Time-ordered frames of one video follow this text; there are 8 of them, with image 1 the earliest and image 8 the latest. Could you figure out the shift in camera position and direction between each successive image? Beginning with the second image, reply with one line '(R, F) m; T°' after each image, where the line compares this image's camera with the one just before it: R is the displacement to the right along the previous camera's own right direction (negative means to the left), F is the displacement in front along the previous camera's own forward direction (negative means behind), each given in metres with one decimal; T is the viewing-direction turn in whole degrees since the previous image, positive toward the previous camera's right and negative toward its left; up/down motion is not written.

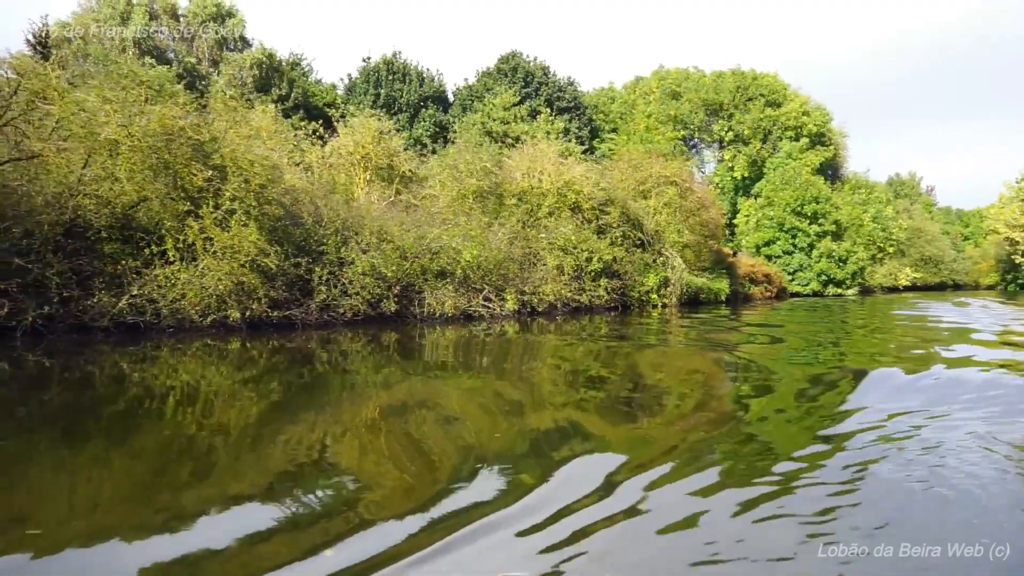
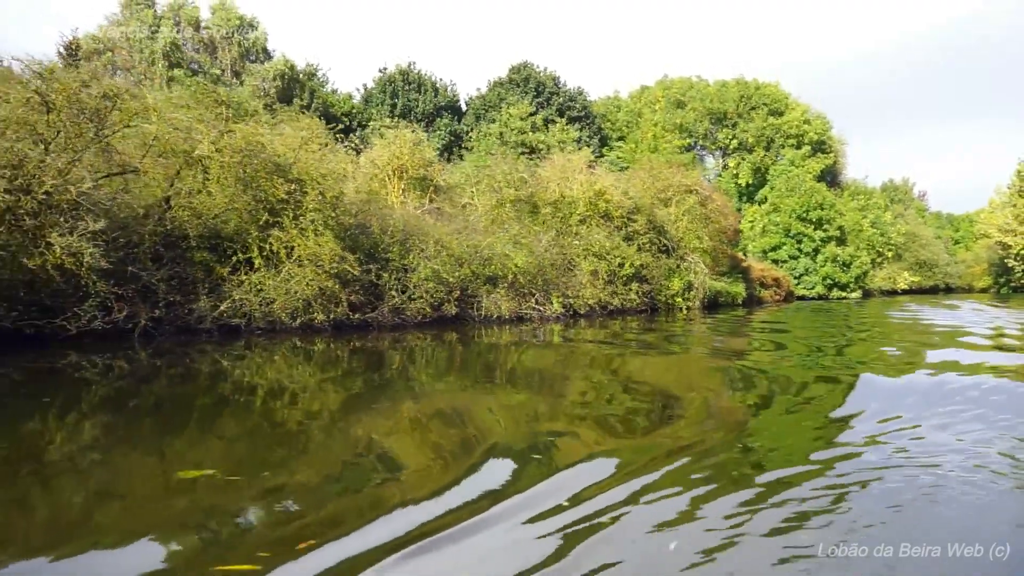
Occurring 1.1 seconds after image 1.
(-1.5, -1.3) m; +1°
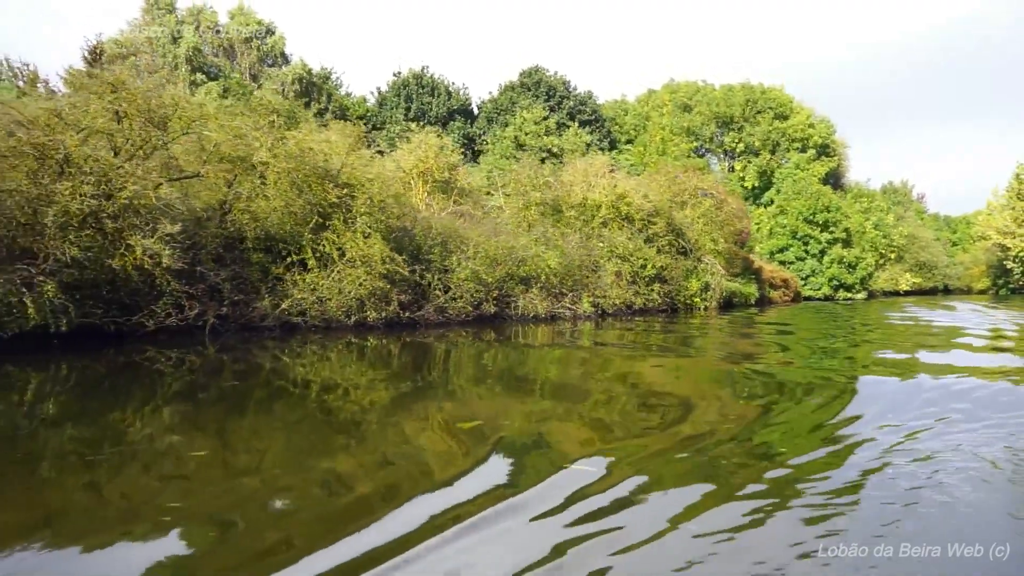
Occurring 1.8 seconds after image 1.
(-1.0, -0.9) m; 0°
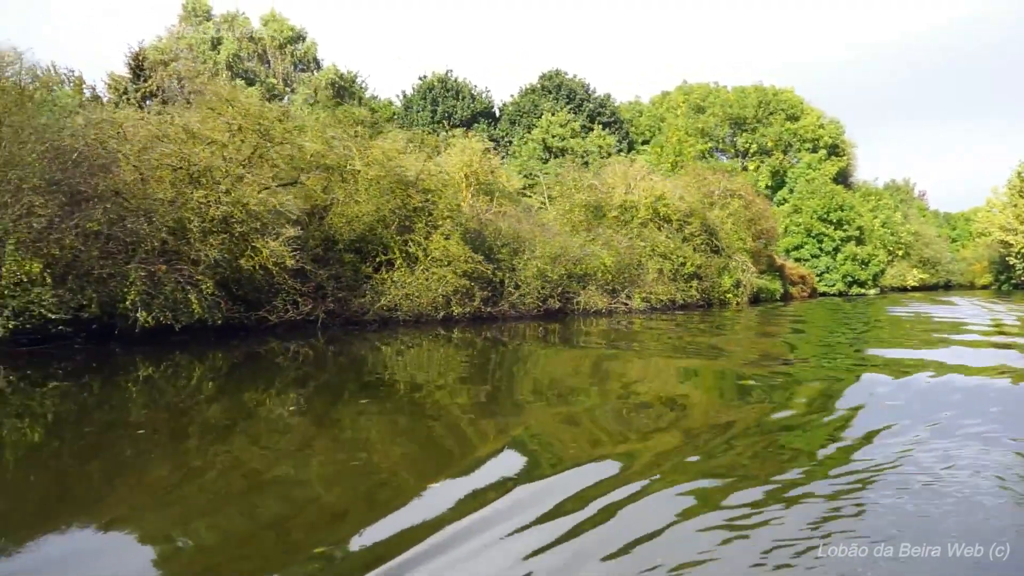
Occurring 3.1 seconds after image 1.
(-1.8, -1.6) m; 0°
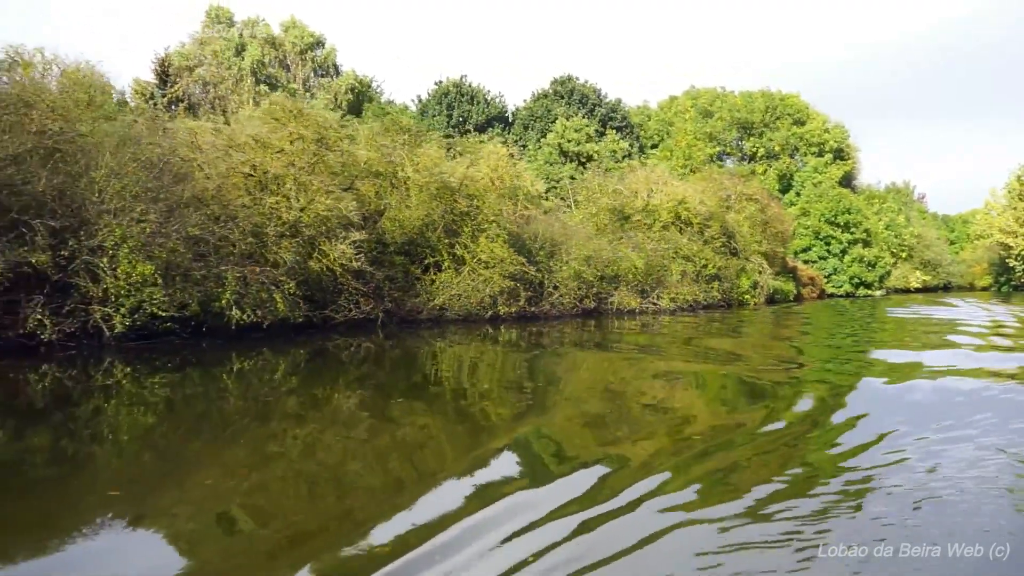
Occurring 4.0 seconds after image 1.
(-1.2, -1.0) m; 0°
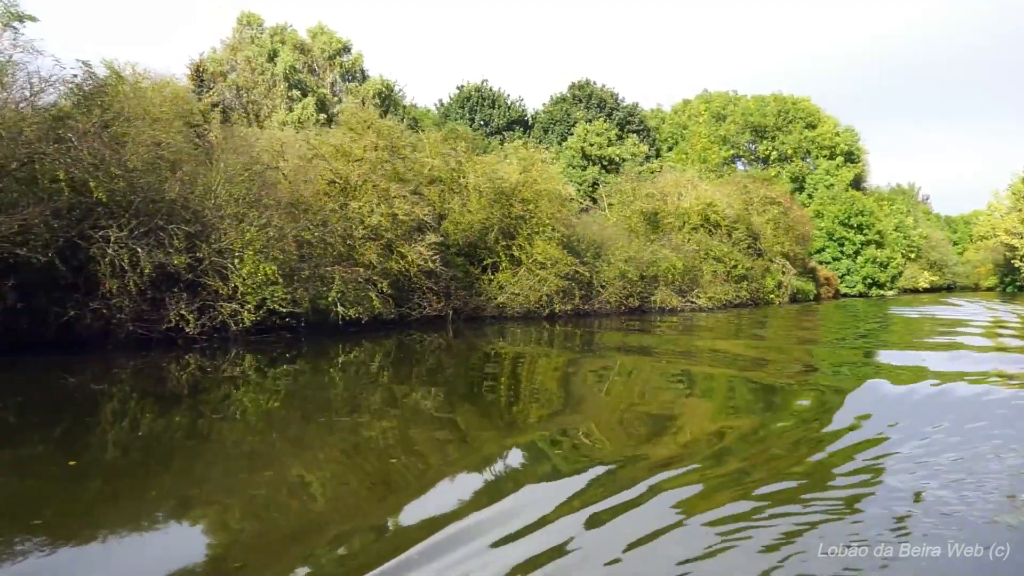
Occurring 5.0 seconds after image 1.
(-1.5, -1.3) m; 0°
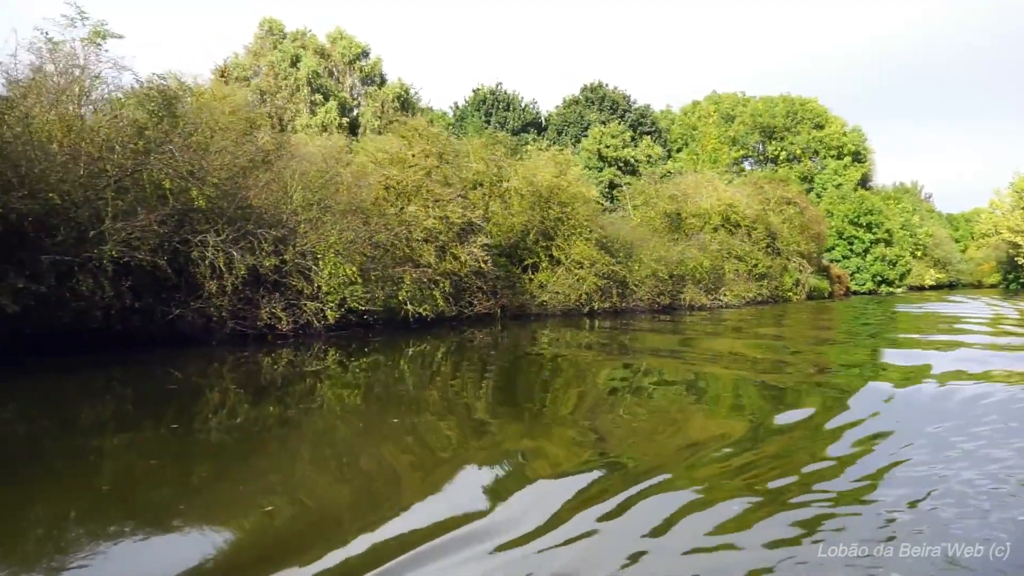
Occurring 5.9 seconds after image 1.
(-1.1, -1.0) m; 0°
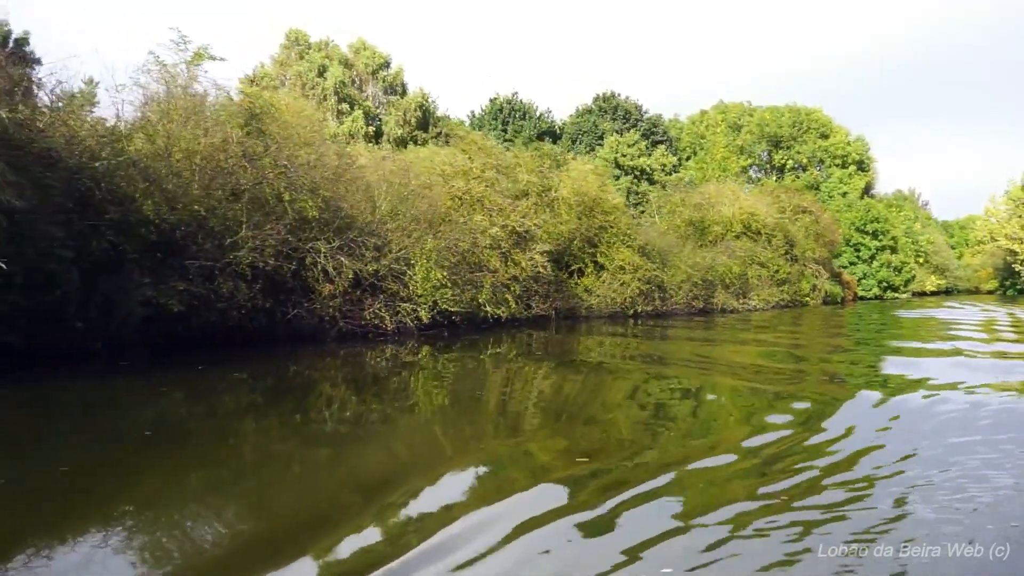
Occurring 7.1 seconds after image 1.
(-1.6, -1.4) m; 0°
